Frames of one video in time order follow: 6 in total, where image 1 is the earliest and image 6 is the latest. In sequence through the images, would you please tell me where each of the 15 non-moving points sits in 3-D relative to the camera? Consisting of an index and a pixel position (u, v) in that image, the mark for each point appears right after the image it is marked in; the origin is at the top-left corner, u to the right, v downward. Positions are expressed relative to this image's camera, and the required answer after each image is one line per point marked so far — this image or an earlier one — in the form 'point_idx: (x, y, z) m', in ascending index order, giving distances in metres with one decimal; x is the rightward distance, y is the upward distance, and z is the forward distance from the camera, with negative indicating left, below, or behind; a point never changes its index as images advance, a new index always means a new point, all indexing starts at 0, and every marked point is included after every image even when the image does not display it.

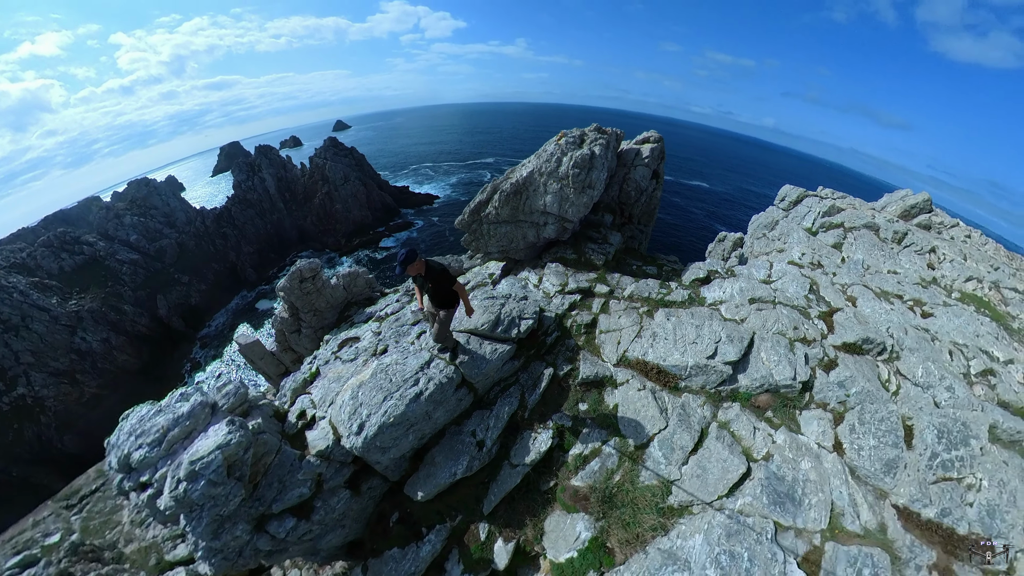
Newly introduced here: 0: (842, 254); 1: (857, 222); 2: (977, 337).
0: (+15.4, +1.3, +17.6) m
1: (+17.7, +3.1, +19.4) m
2: (+15.4, -1.5, +12.5) m
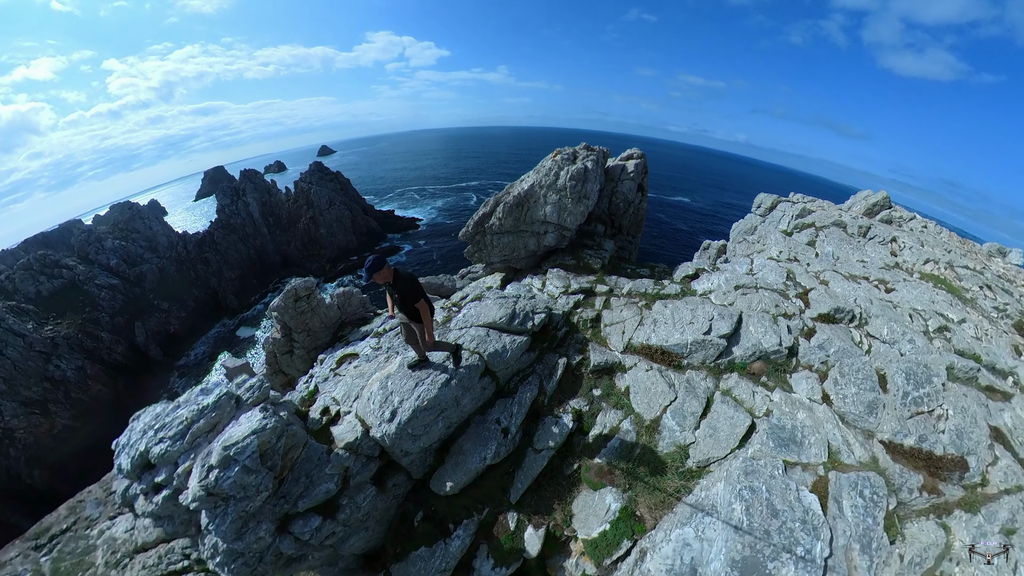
0: (+15.6, +1.6, +19.2) m
1: (+17.7, +3.4, +21.2) m
2: (+15.8, -0.9, +14.0) m
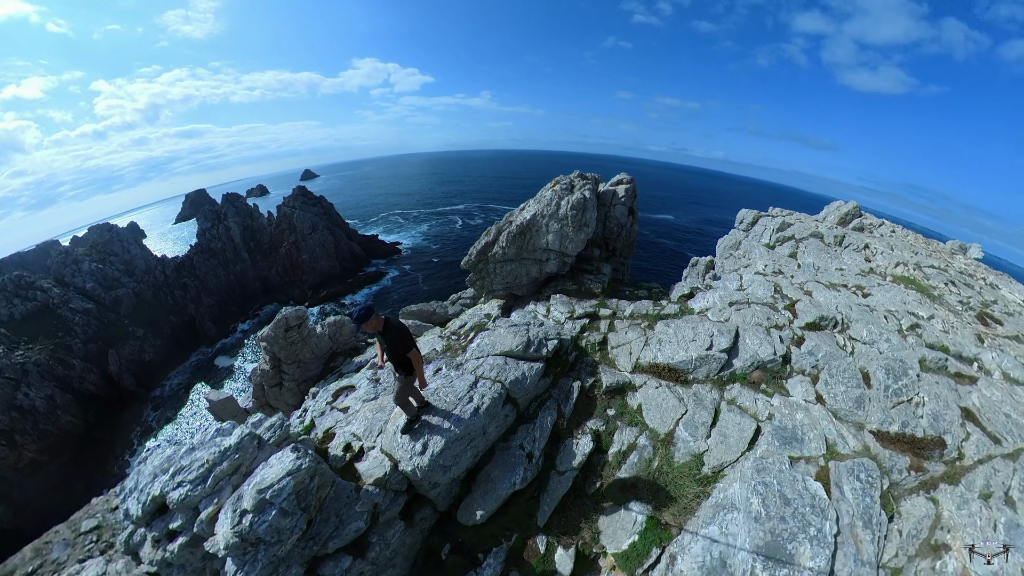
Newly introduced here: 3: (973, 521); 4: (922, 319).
0: (+15.7, +1.4, +20.7) m
1: (+17.7, +3.2, +22.7) m
2: (+16.3, -0.8, +15.4) m
3: (+11.9, -5.8, +9.5) m
4: (+16.0, -1.4, +14.6) m
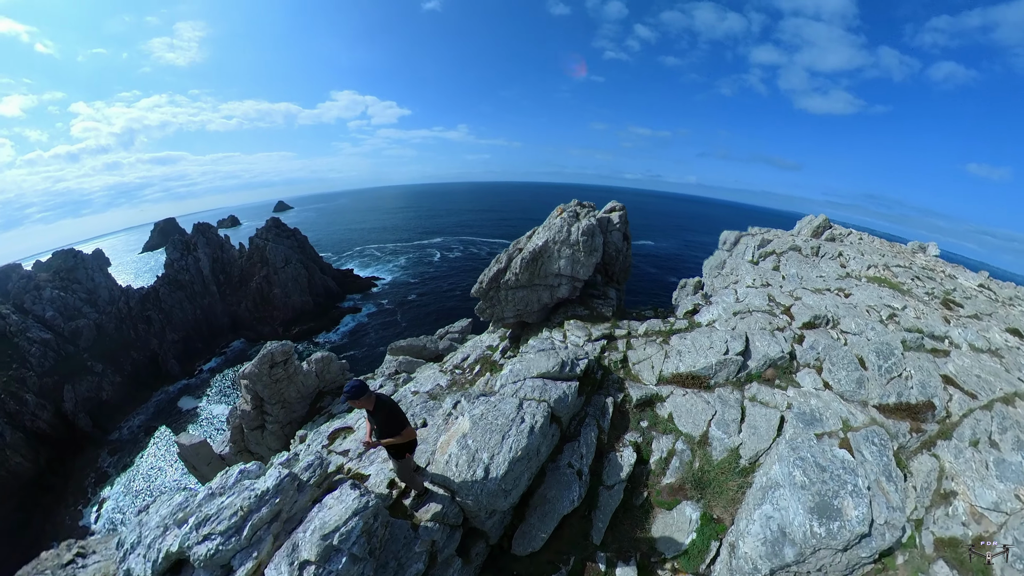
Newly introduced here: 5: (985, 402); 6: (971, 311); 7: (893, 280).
0: (+16.5, +1.2, +22.8) m
1: (+18.3, +2.9, +25.1) m
2: (+17.4, -0.6, +17.4) m
3: (+13.7, -5.4, +11.1) m
4: (+17.3, -1.1, +16.6) m
5: (+15.8, -4.1, +12.4) m
6: (+20.2, -1.2, +16.4) m
7: (+19.6, +0.4, +19.1) m
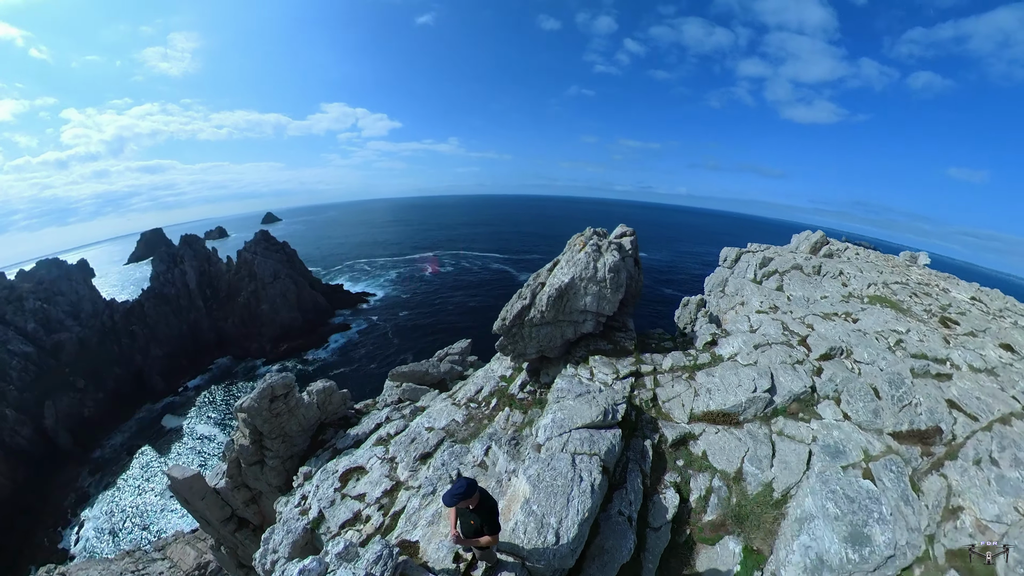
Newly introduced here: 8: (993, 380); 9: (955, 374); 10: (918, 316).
0: (+17.5, +0.3, +24.0) m
1: (+19.1, +2.1, +26.4) m
2: (+18.5, -1.4, +18.6) m
3: (+15.1, -6.3, +12.2) m
4: (+18.4, -1.9, +17.8) m
5: (+17.1, -4.8, +13.5) m
6: (+21.3, -1.9, +17.6) m
7: (+20.6, -0.3, +20.4) m
8: (+19.1, -3.6, +14.9) m
9: (+18.1, -3.4, +15.4) m
10: (+20.1, -1.1, +18.8) m
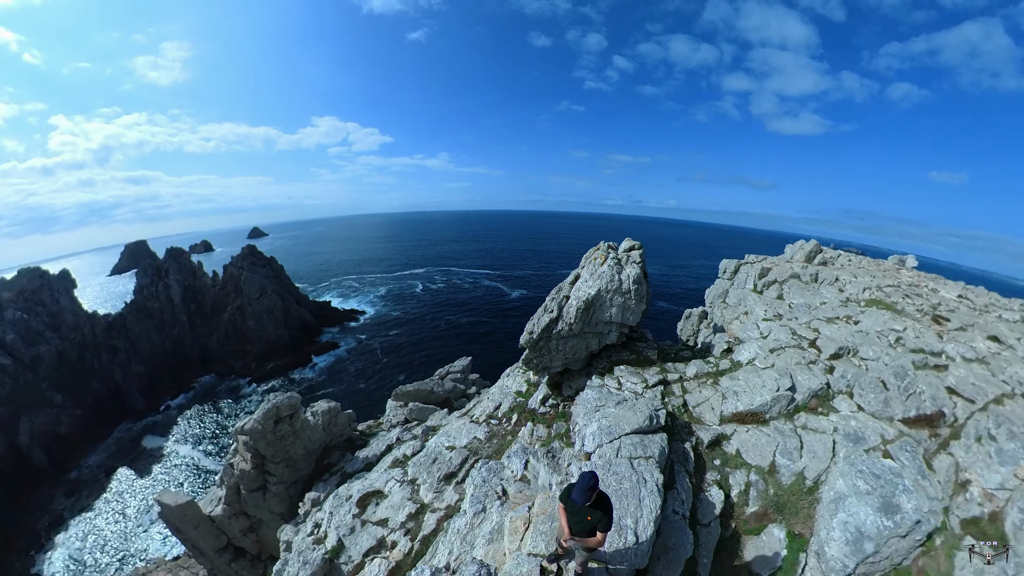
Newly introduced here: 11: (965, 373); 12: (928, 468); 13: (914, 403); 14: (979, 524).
0: (+19.0, +0.1, +25.8) m
1: (+20.6, +2.0, +28.2) m
2: (+20.2, -1.4, +20.4) m
3: (+17.1, -6.3, +13.8) m
4: (+20.1, -1.9, +19.6) m
5: (+19.0, -4.8, +15.1) m
6: (+23.0, -1.8, +19.4) m
7: (+22.3, -0.3, +22.2) m
8: (+20.9, -3.5, +16.6) m
9: (+20.0, -3.3, +17.1) m
10: (+21.8, -1.1, +20.6) m
11: (+19.9, -3.8, +16.5) m
12: (+15.4, -6.8, +14.0) m
13: (+17.0, -4.9, +16.1) m
14: (+15.6, -8.1, +12.6) m
